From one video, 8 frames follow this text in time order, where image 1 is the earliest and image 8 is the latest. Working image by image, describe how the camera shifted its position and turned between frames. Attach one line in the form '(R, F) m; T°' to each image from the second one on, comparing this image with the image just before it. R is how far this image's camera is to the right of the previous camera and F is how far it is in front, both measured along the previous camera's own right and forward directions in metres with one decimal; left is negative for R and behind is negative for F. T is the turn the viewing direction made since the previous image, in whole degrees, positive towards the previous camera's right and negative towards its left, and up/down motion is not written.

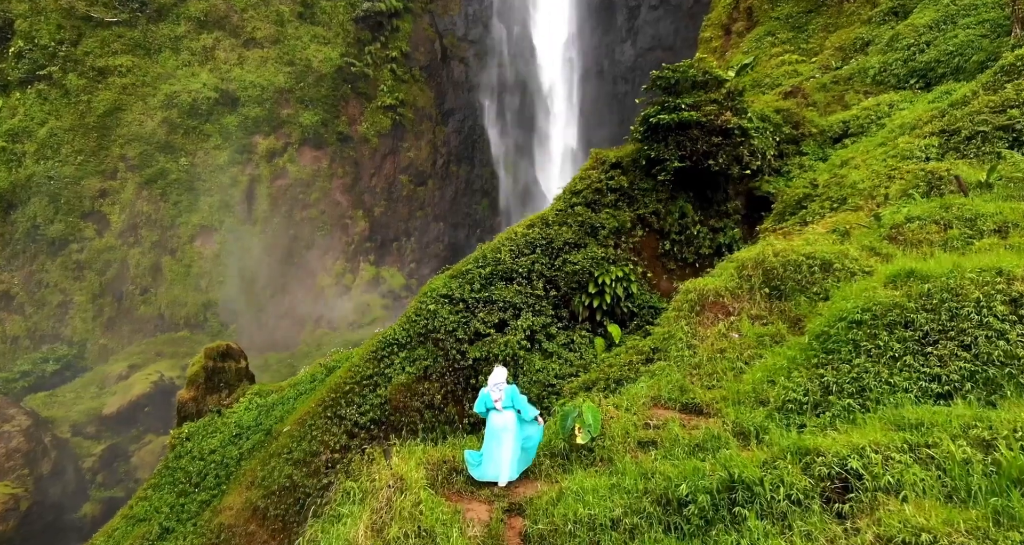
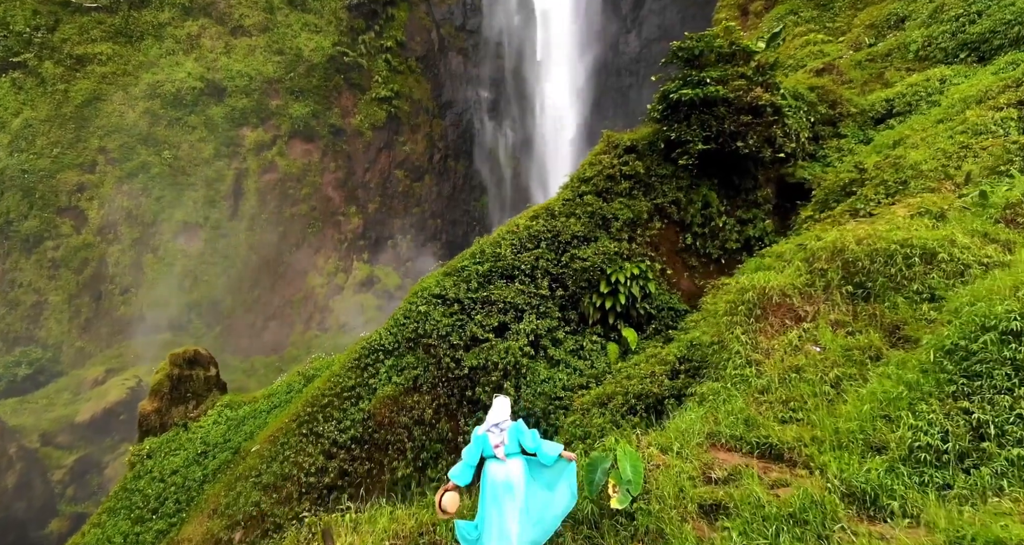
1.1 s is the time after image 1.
(0.0, +1.1) m; 0°
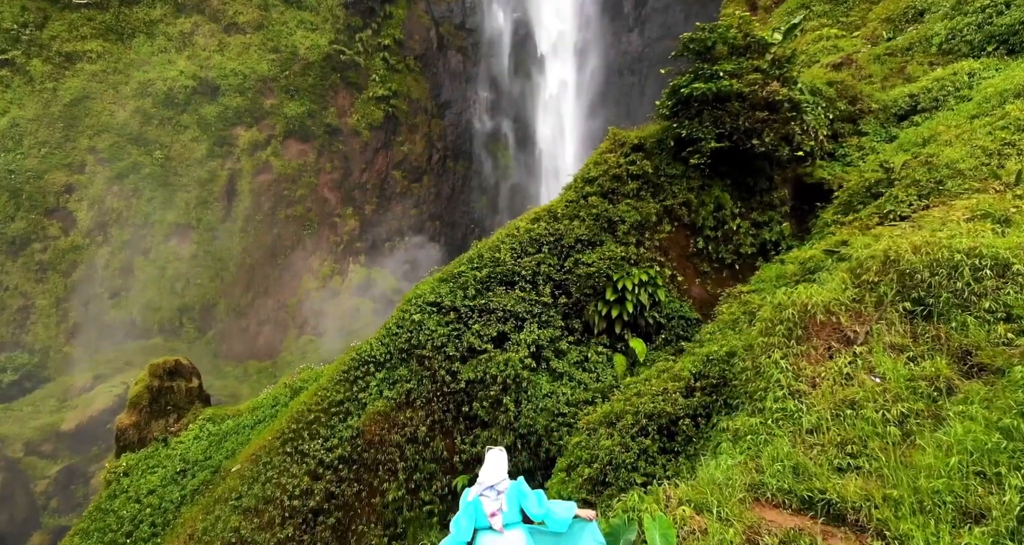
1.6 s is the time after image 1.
(0.0, +0.5) m; 0°
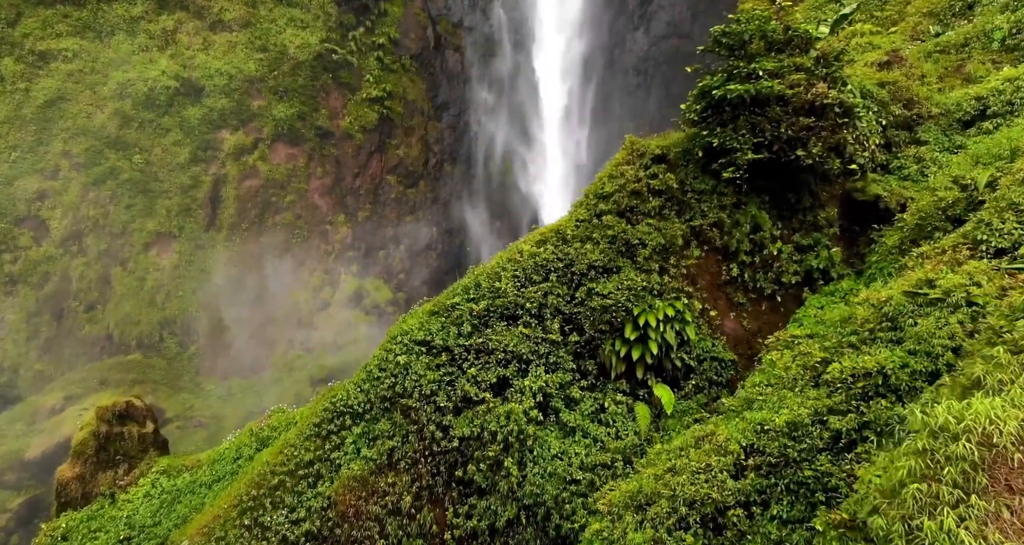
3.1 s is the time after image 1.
(0.0, +1.2) m; 0°
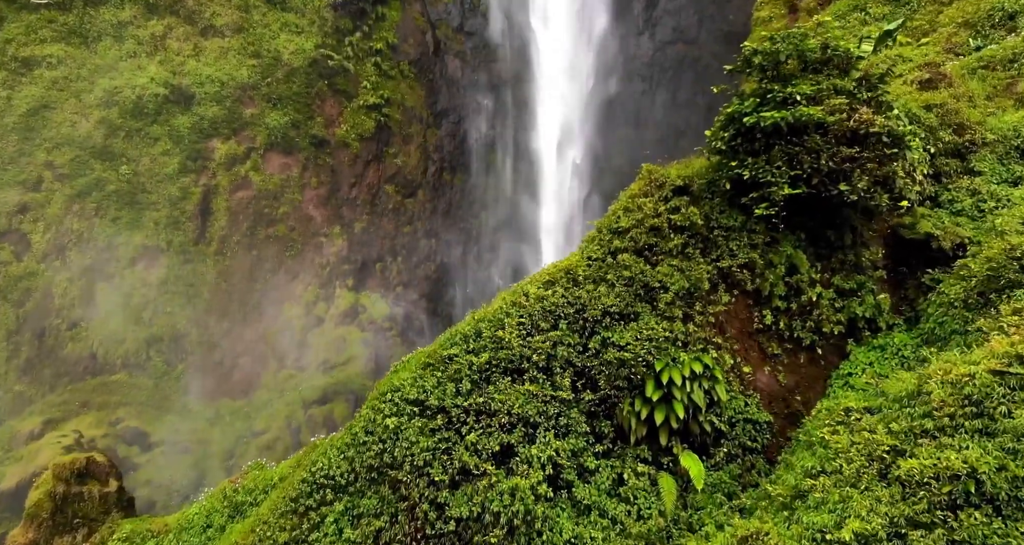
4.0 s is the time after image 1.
(0.0, +0.8) m; 0°
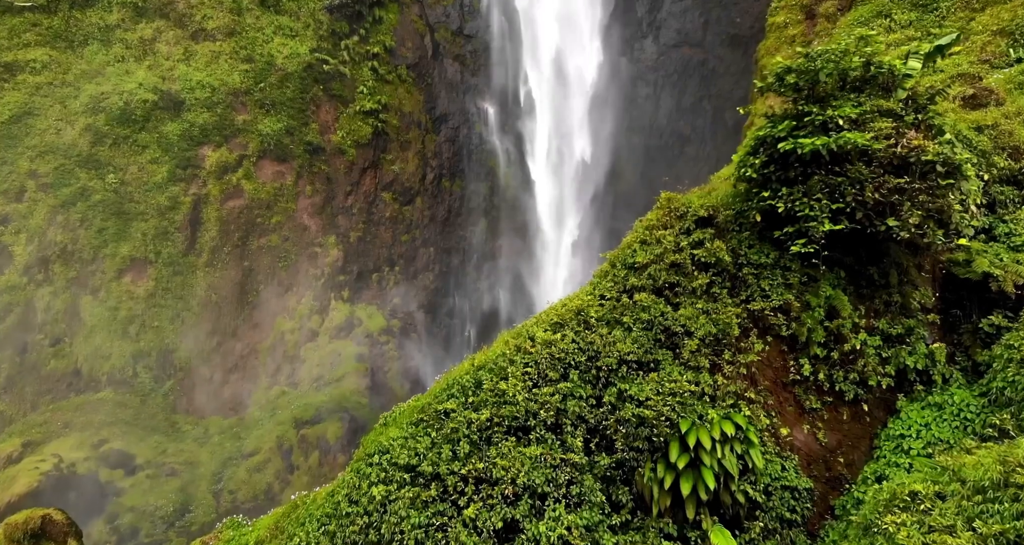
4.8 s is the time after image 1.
(0.0, +0.7) m; 0°
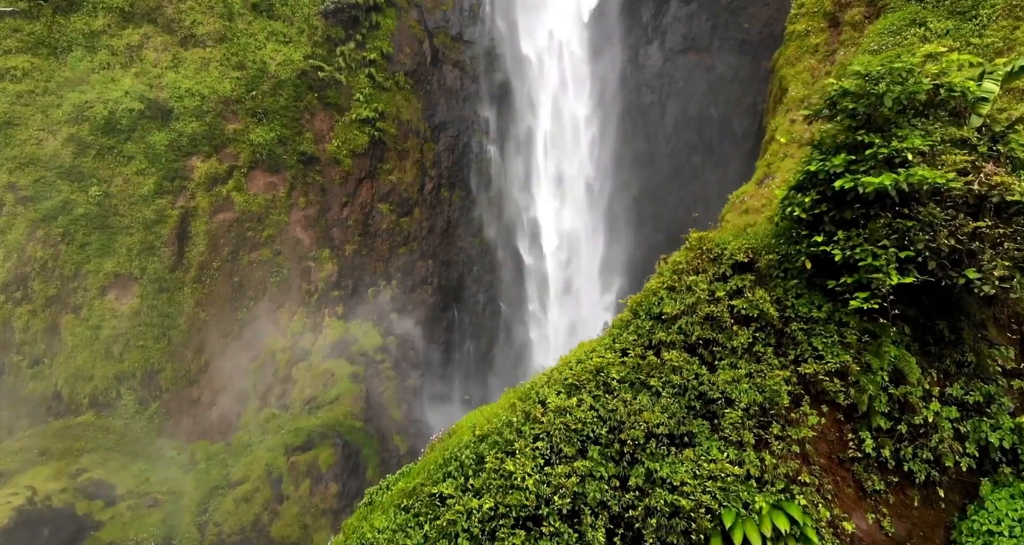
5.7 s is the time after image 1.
(-0.1, +0.9) m; 0°
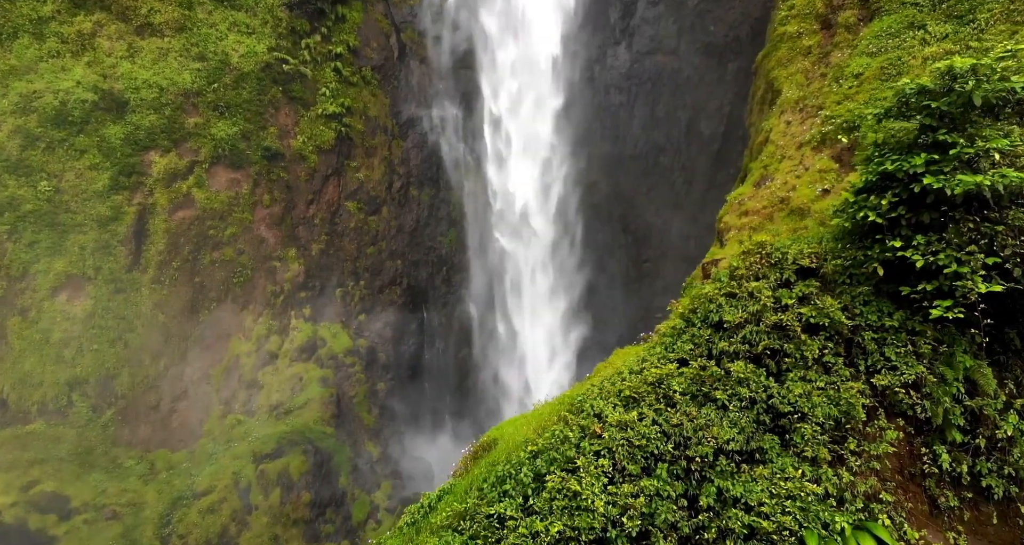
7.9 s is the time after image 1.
(-0.7, +0.4) m; +4°
